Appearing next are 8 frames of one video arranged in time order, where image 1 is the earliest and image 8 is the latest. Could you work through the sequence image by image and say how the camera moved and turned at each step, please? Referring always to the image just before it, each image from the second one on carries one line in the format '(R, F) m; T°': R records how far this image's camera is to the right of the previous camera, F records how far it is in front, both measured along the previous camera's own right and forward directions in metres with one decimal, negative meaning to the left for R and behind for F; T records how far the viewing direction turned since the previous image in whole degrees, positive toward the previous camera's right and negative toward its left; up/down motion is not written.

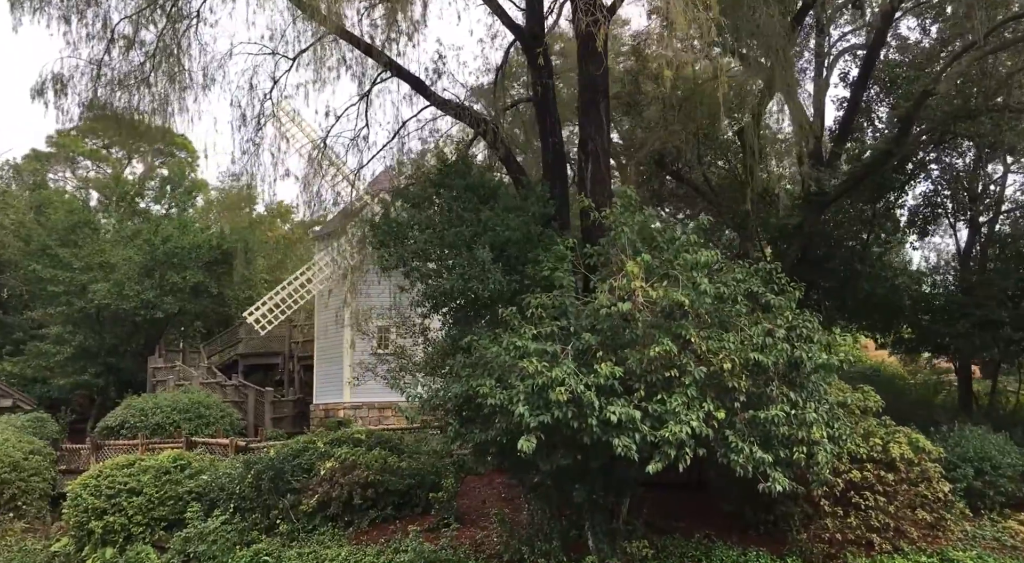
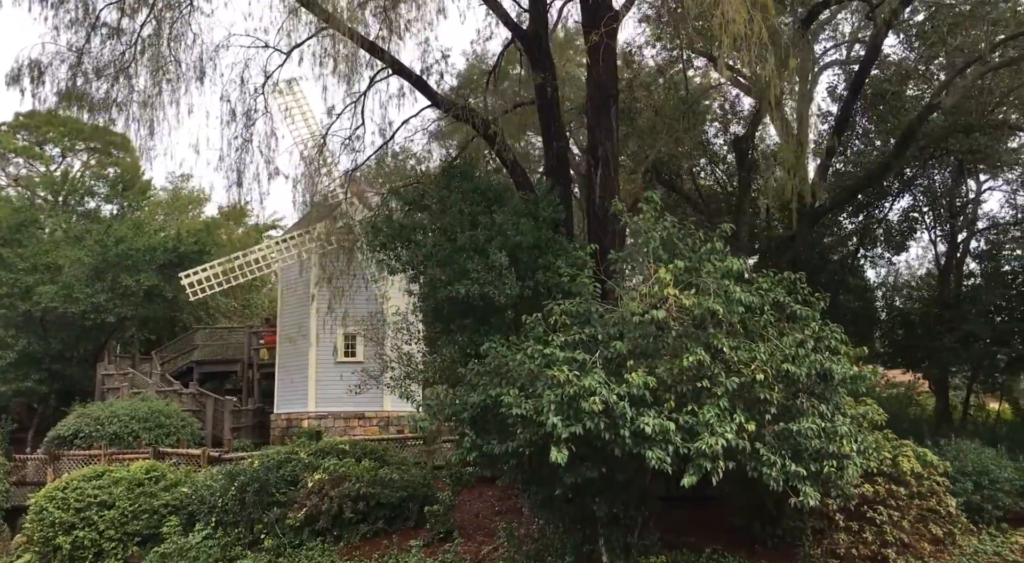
(-0.6, +0.3) m; +4°
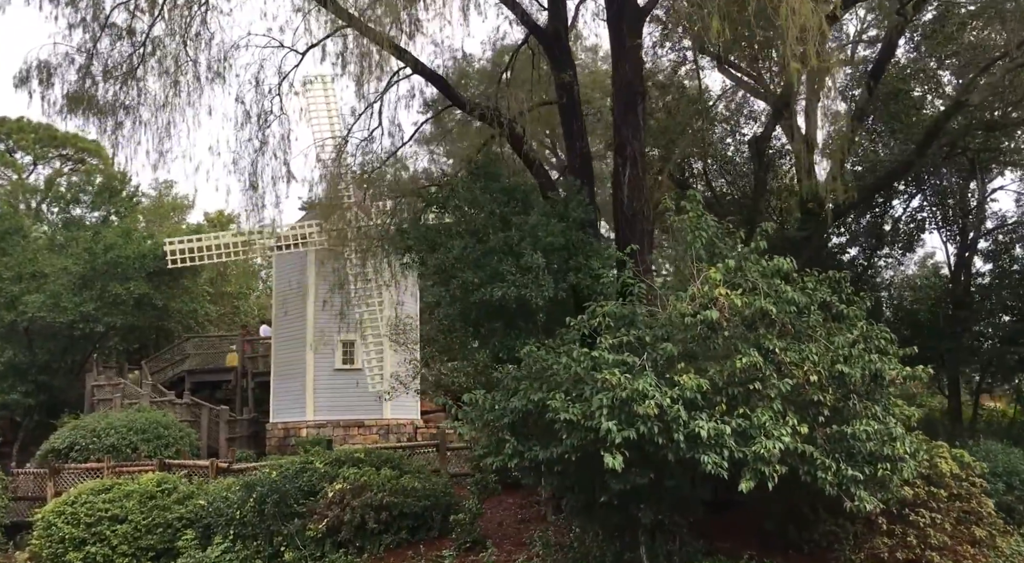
(-0.5, +0.2) m; +2°
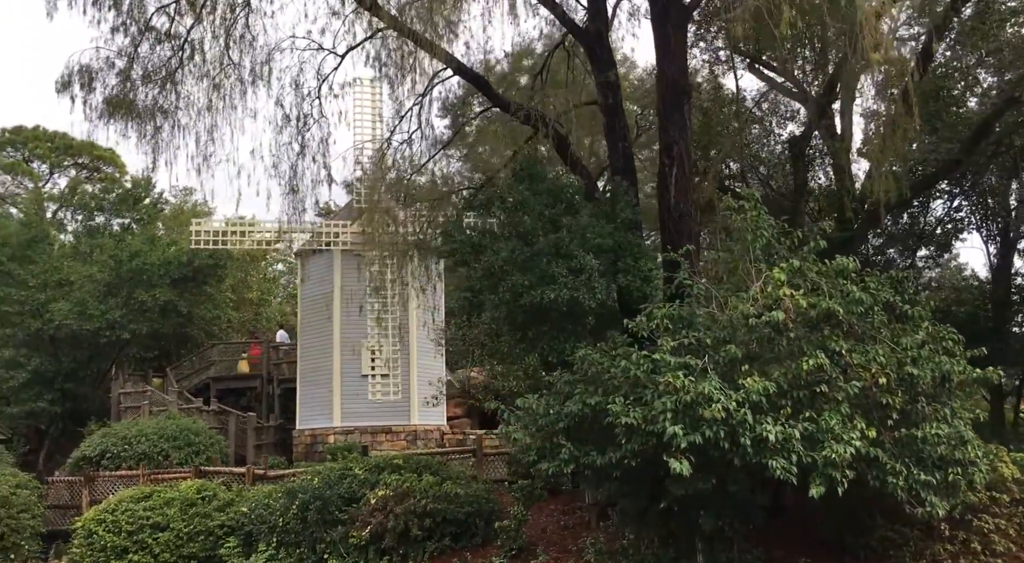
(-0.3, +0.1) m; -1°
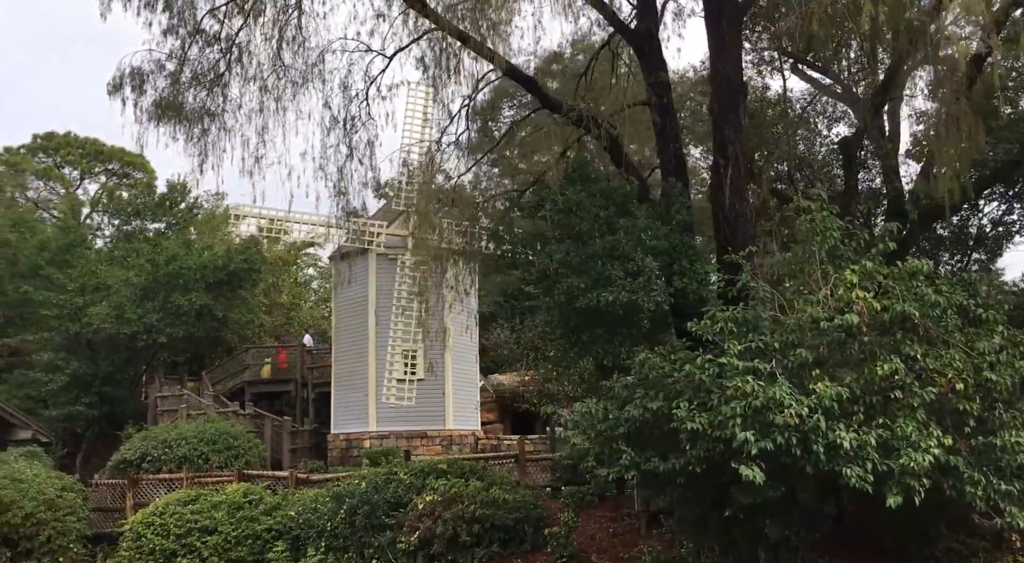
(-0.3, +0.1) m; -2°
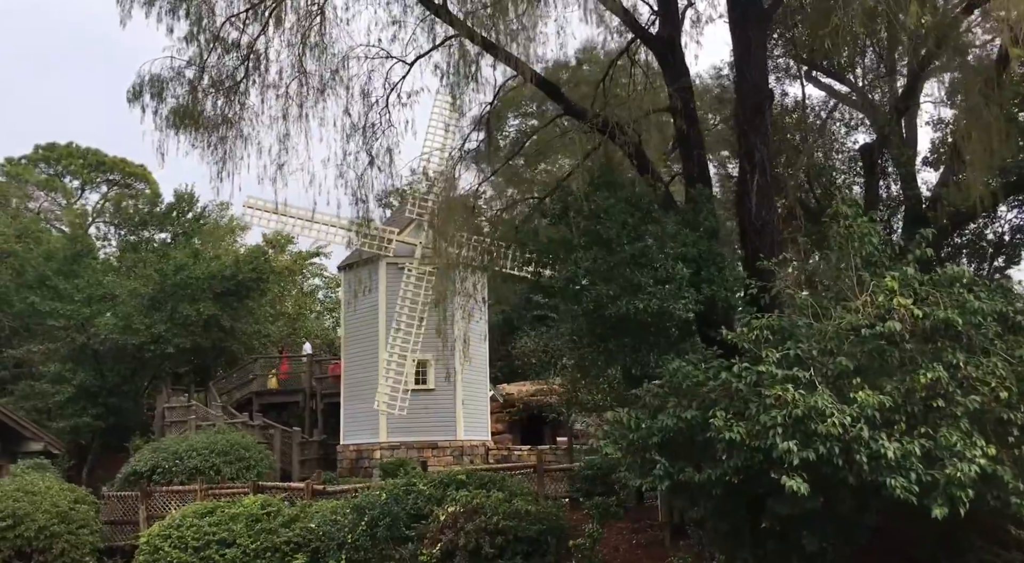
(-0.2, +0.1) m; 0°
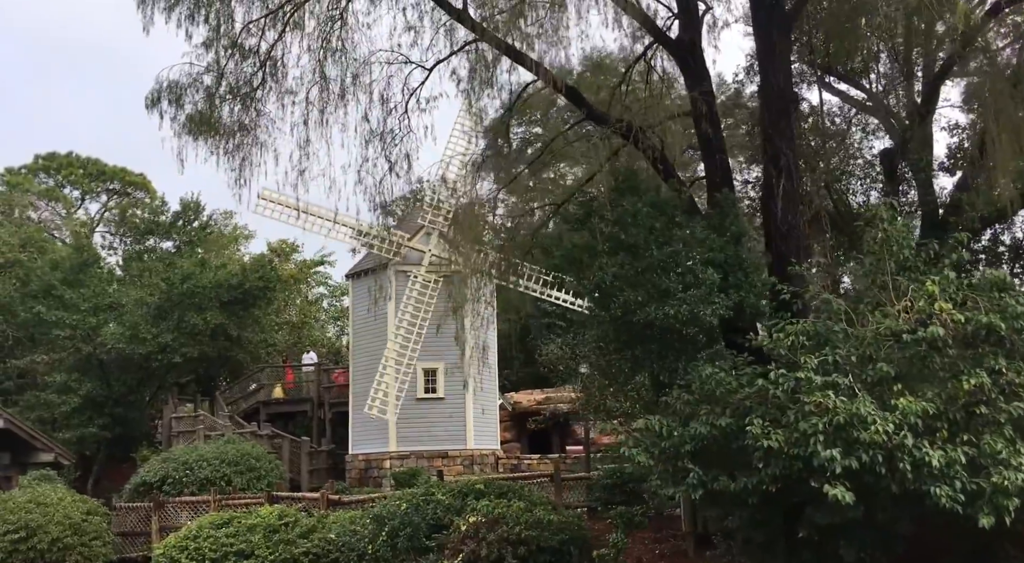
(-0.2, +0.1) m; 0°
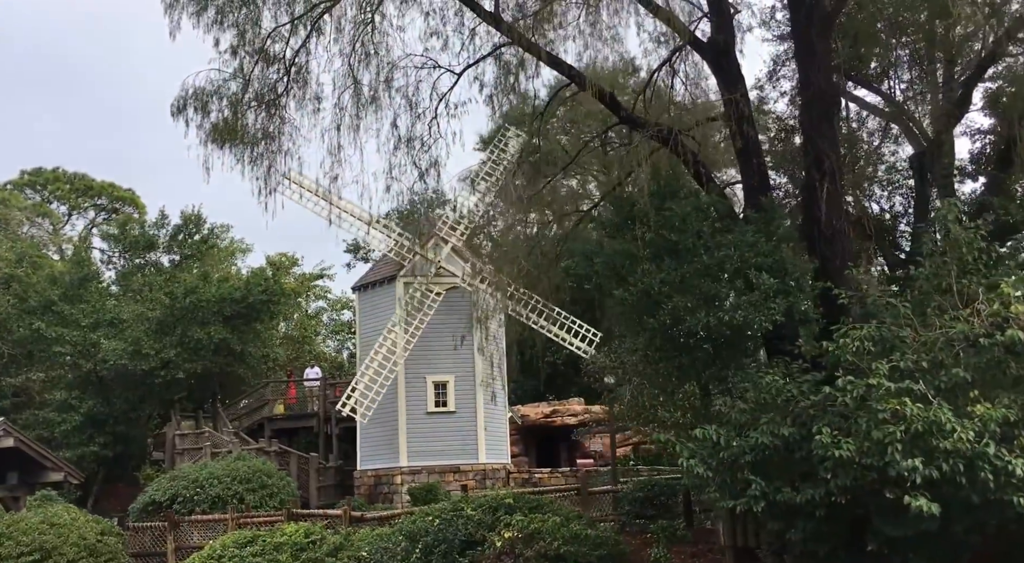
(-0.5, +0.2) m; +1°
